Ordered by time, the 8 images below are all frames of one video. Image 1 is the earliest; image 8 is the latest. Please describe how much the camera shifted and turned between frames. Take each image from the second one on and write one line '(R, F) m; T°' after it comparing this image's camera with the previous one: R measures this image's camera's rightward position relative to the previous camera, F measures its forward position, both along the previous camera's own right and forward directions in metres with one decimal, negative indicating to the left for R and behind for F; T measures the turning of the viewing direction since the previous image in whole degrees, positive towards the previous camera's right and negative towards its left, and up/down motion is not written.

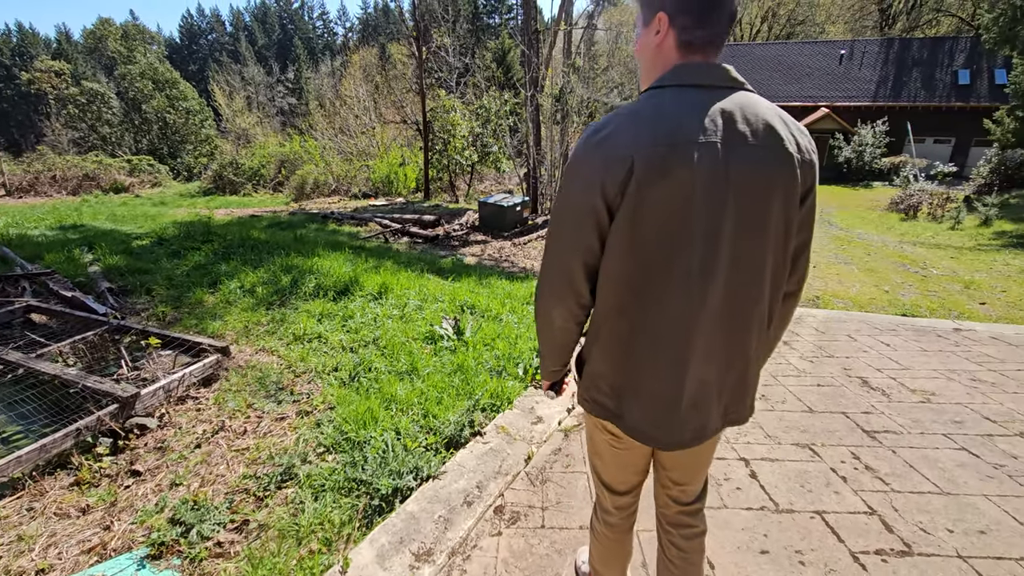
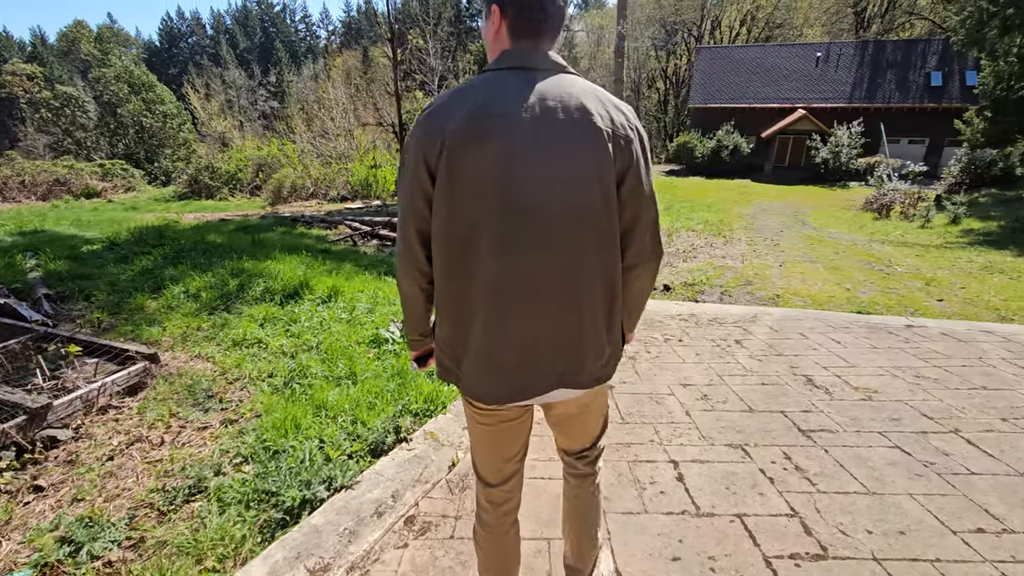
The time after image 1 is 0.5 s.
(+0.3, +0.1) m; +1°
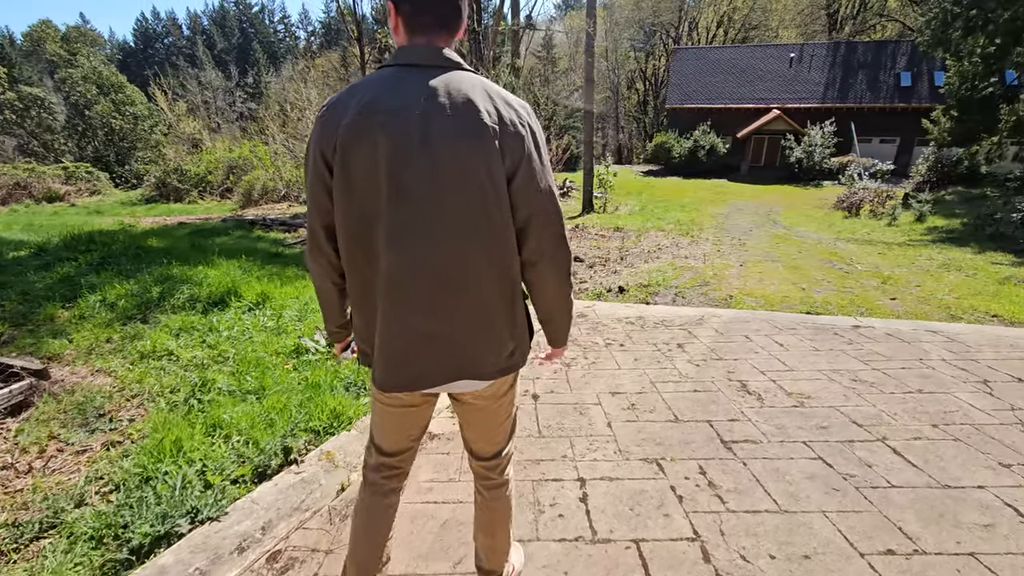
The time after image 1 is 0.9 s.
(+0.4, +0.2) m; +2°
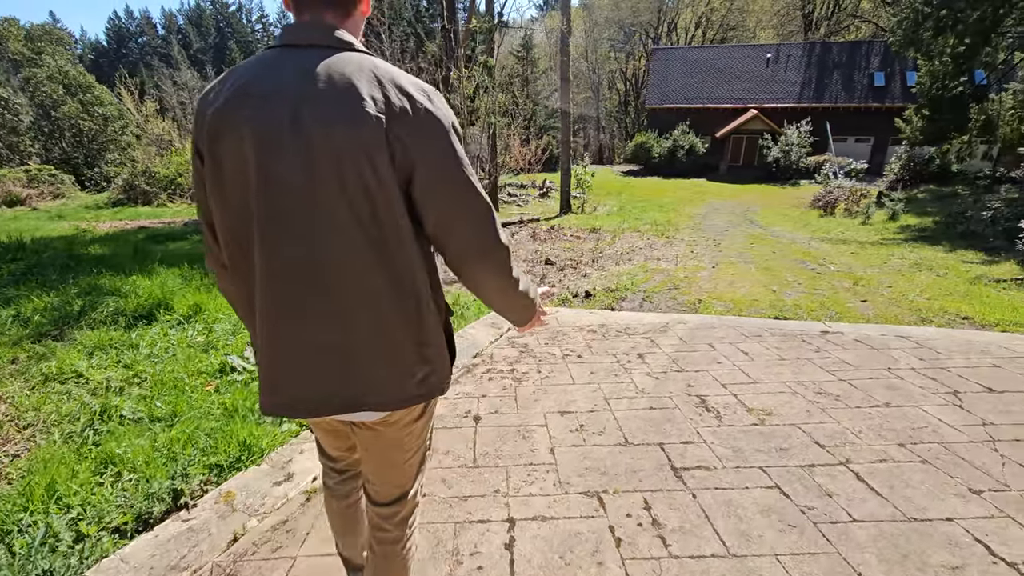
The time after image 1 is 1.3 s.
(+0.2, +0.2) m; +2°
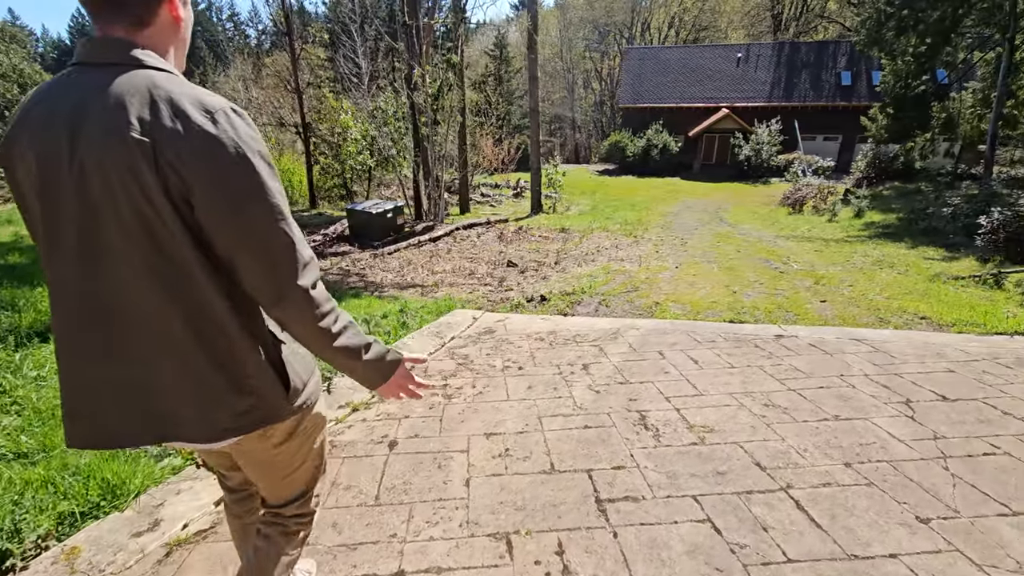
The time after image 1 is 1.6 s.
(+0.3, +0.2) m; +2°
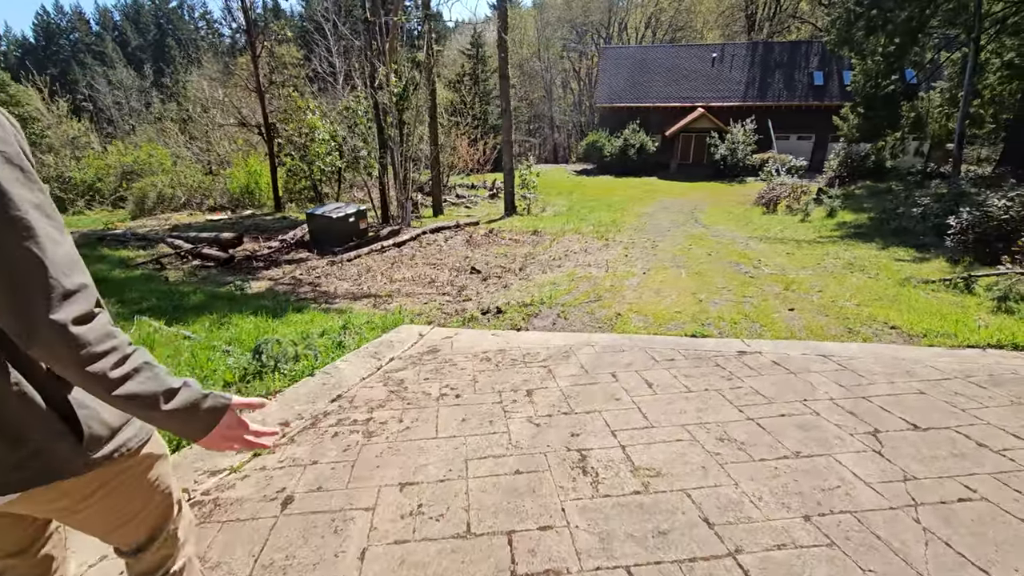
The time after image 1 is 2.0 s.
(+0.3, +0.3) m; +2°
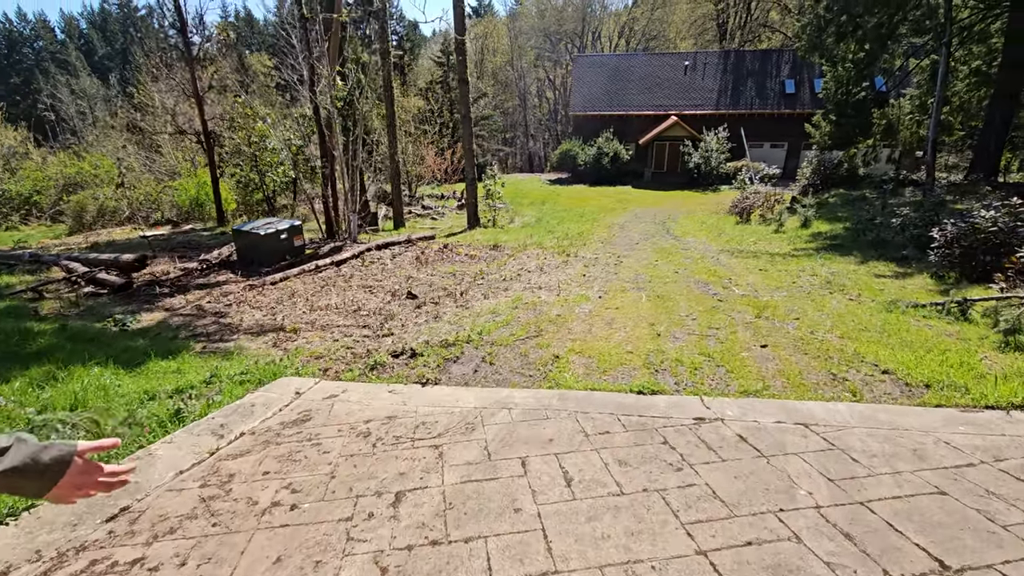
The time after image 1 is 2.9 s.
(+0.5, +0.8) m; +2°
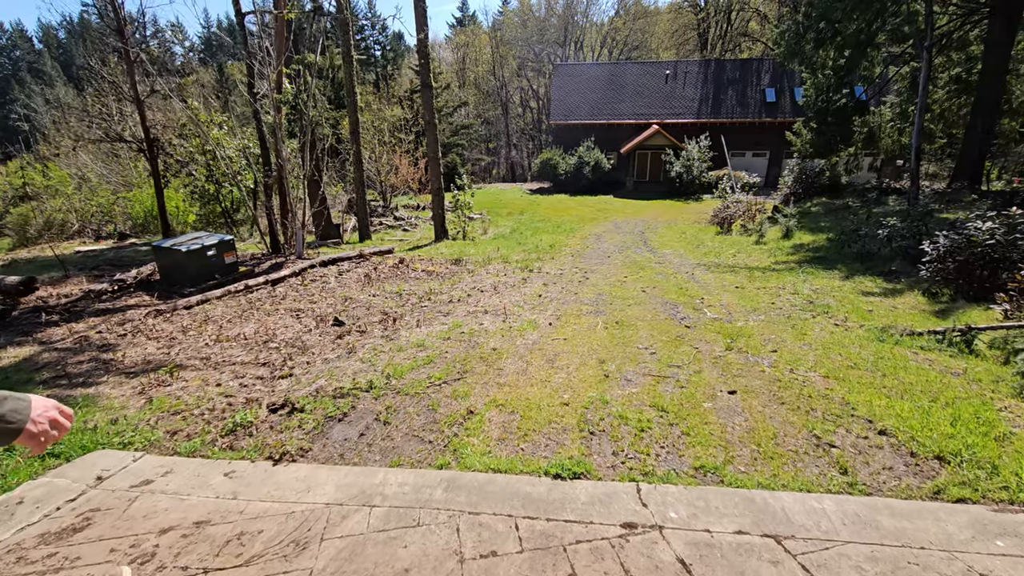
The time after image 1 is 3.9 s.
(+0.5, +0.8) m; +1°
